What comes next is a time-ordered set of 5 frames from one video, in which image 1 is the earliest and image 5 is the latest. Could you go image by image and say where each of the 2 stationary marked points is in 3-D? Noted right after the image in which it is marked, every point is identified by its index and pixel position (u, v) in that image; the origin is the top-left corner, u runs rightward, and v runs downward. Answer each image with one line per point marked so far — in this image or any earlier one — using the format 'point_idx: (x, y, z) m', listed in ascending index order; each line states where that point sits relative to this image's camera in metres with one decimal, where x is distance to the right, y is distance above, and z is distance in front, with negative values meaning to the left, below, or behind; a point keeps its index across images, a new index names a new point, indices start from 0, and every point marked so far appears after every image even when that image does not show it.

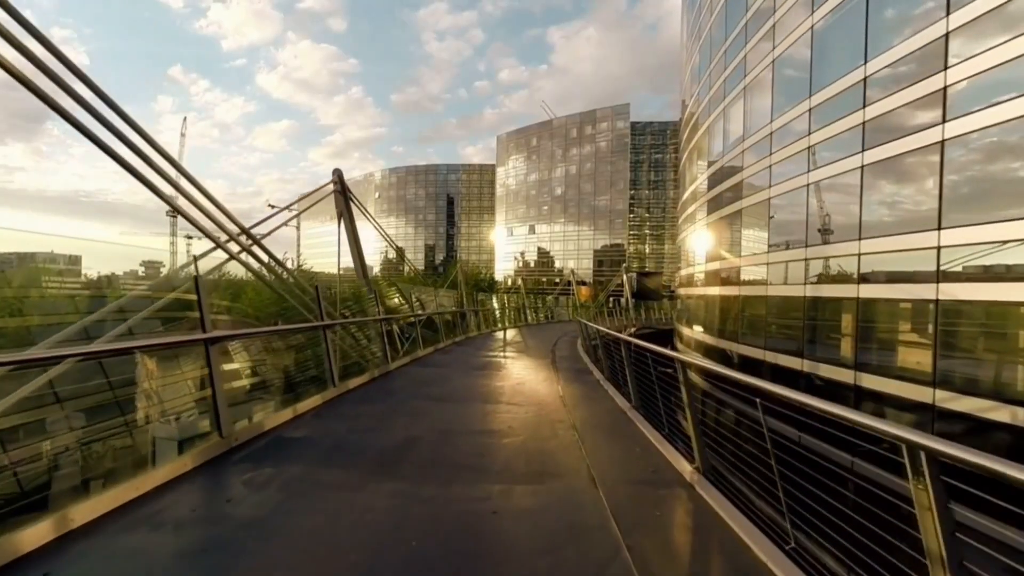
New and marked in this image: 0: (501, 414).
0: (-0.1, -1.3, +5.7) m
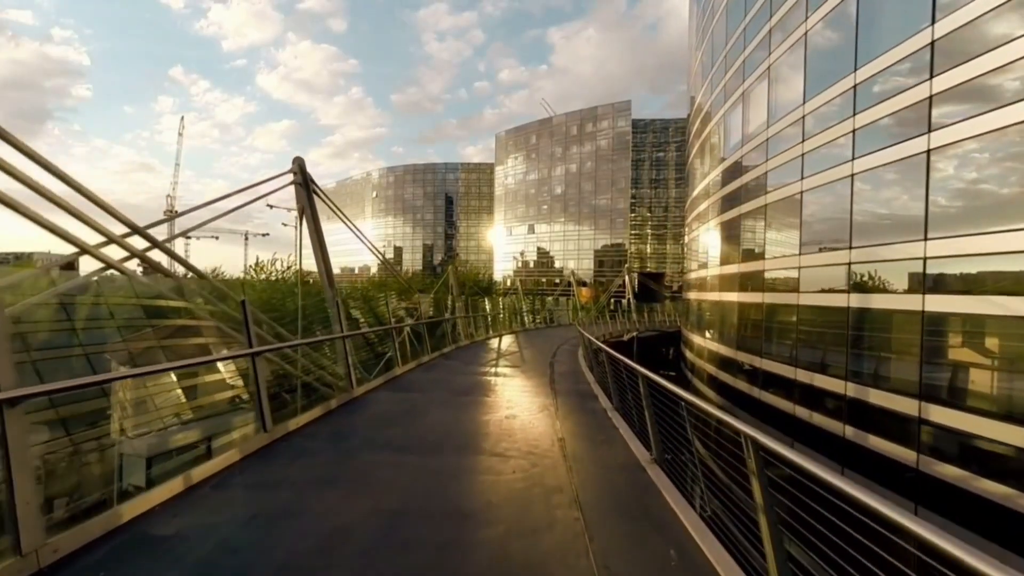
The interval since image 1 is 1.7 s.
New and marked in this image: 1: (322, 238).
0: (-0.2, -1.4, +4.2) m
1: (-3.0, +0.8, +9.0) m
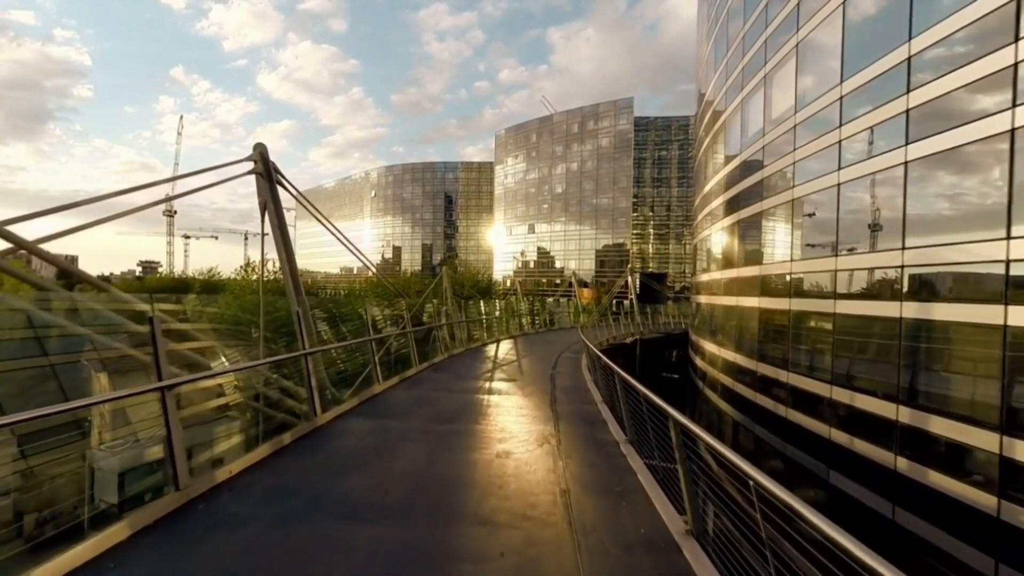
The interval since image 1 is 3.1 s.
0: (-0.3, -1.5, +3.1) m
1: (-3.1, +0.7, +7.9) m
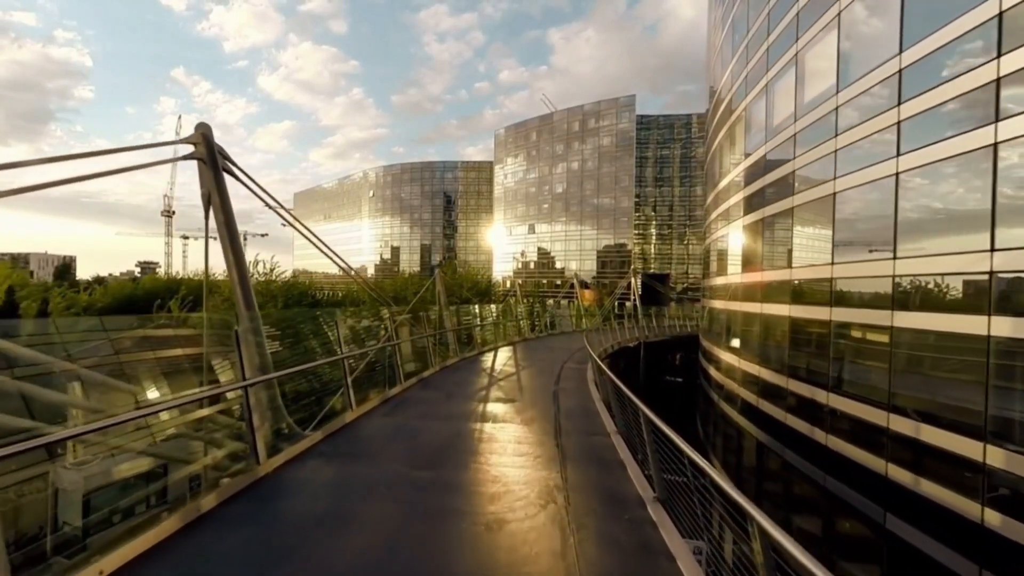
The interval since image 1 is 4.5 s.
0: (-0.3, -1.6, +1.8) m
1: (-3.1, +0.6, +6.6) m
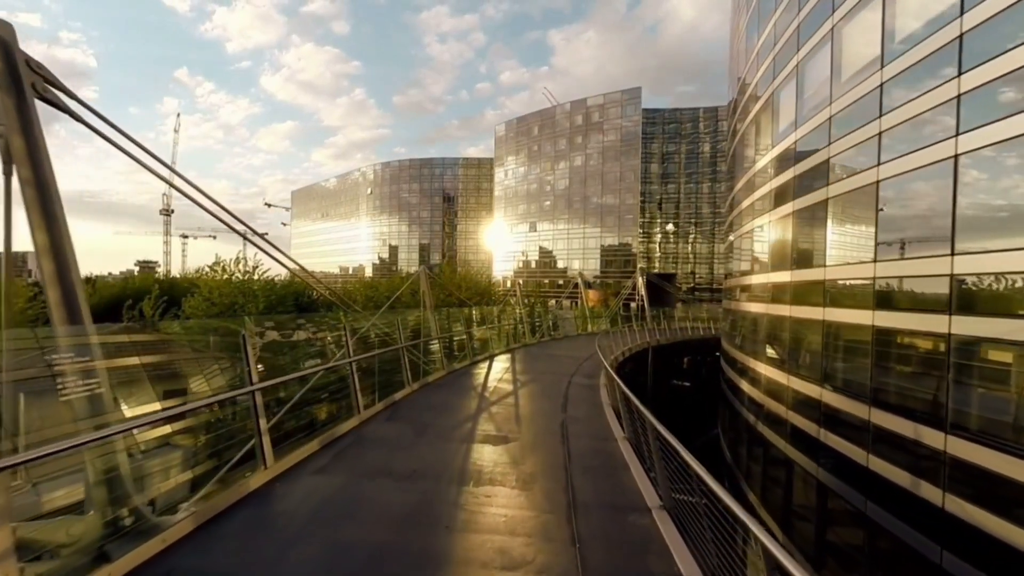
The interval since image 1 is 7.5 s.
0: (-0.4, -1.6, -0.5) m
1: (-3.2, +0.6, +4.3) m
